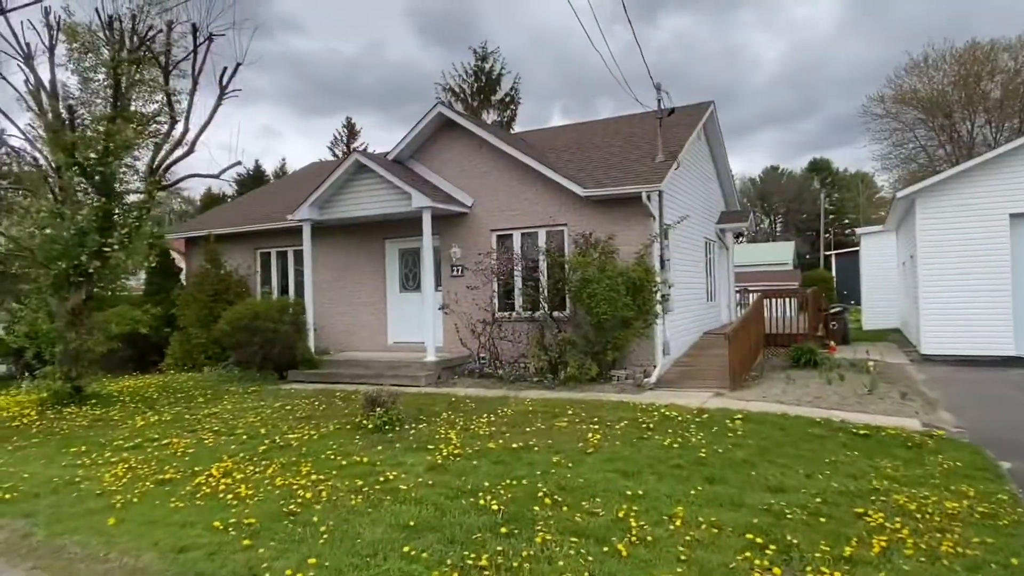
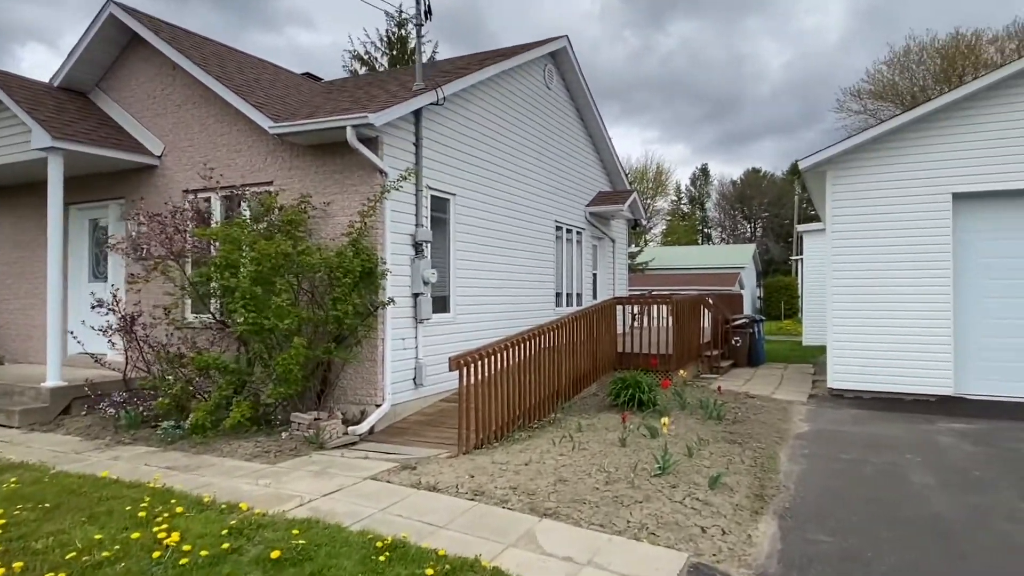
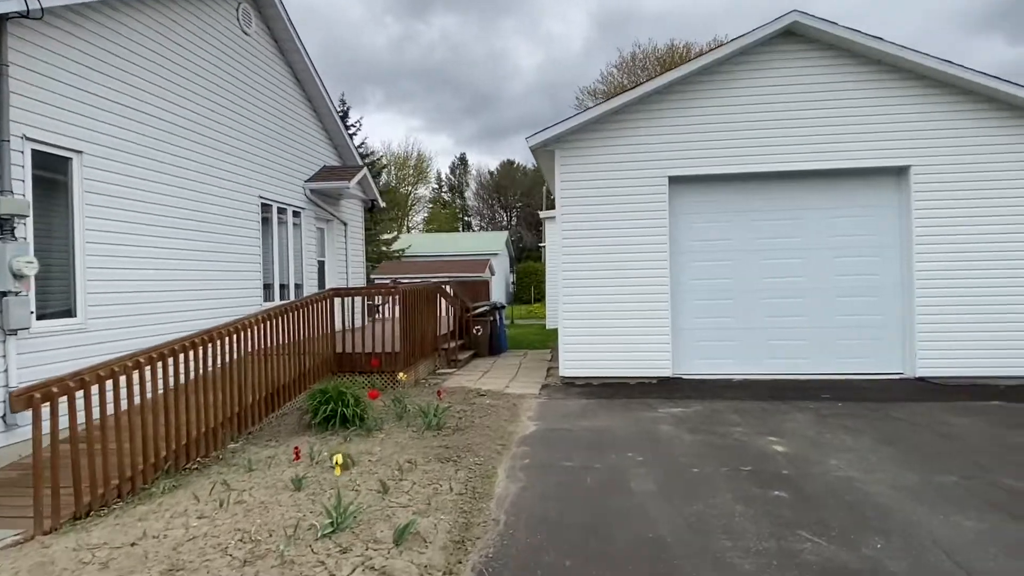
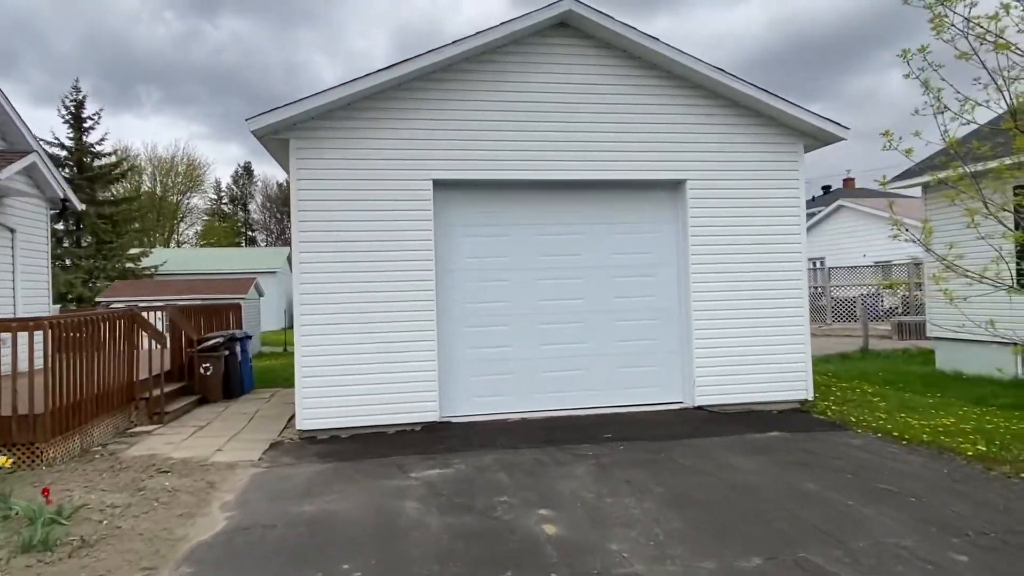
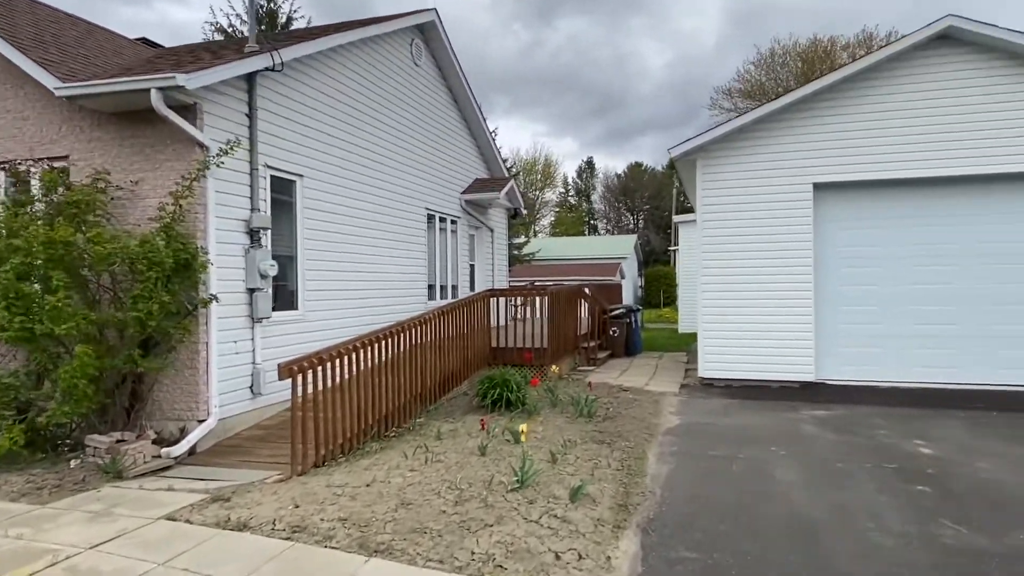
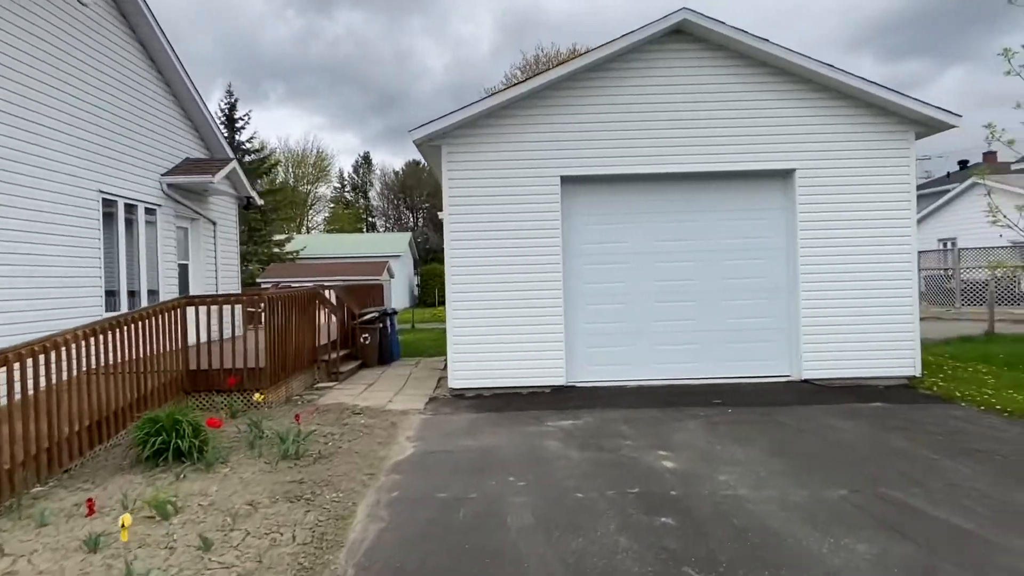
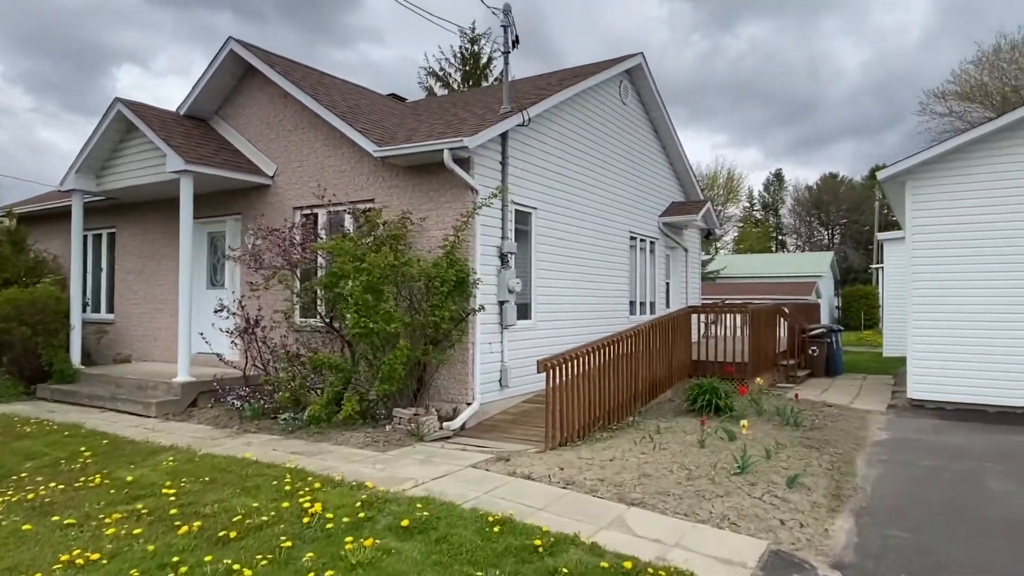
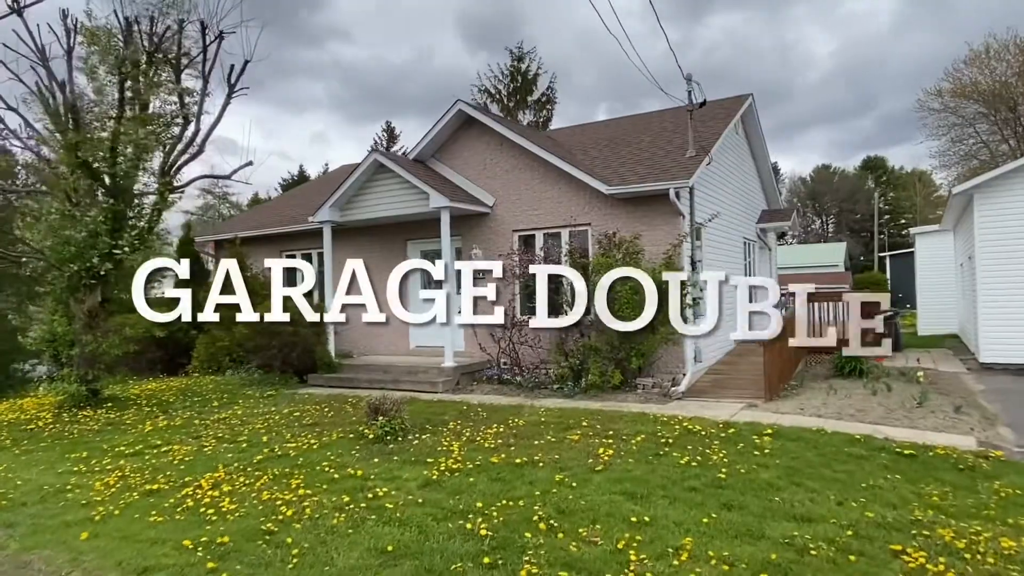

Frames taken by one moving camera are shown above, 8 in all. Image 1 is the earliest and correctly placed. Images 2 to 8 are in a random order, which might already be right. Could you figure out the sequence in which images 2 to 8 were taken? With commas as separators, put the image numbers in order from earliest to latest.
8, 7, 2, 5, 3, 6, 4
